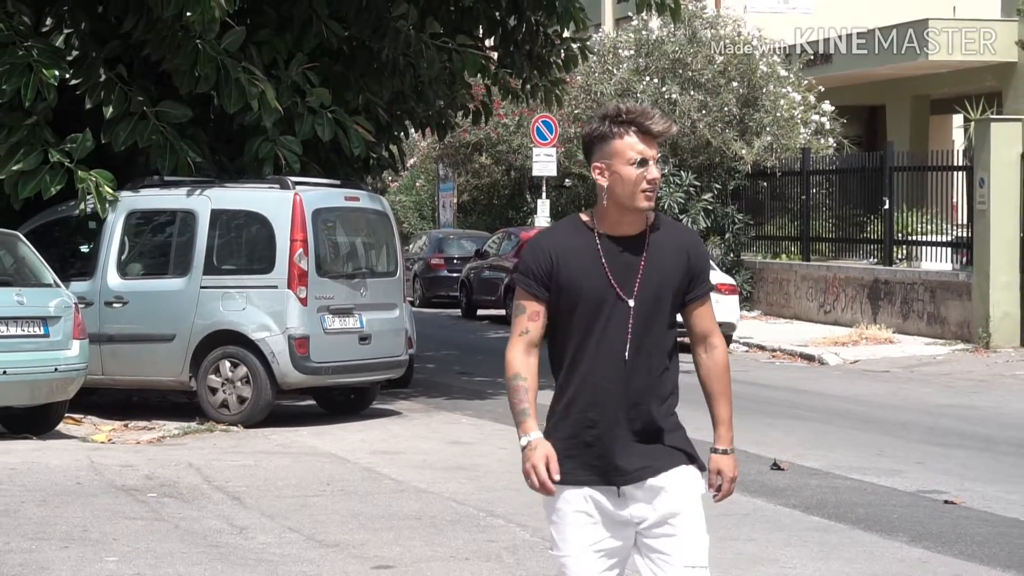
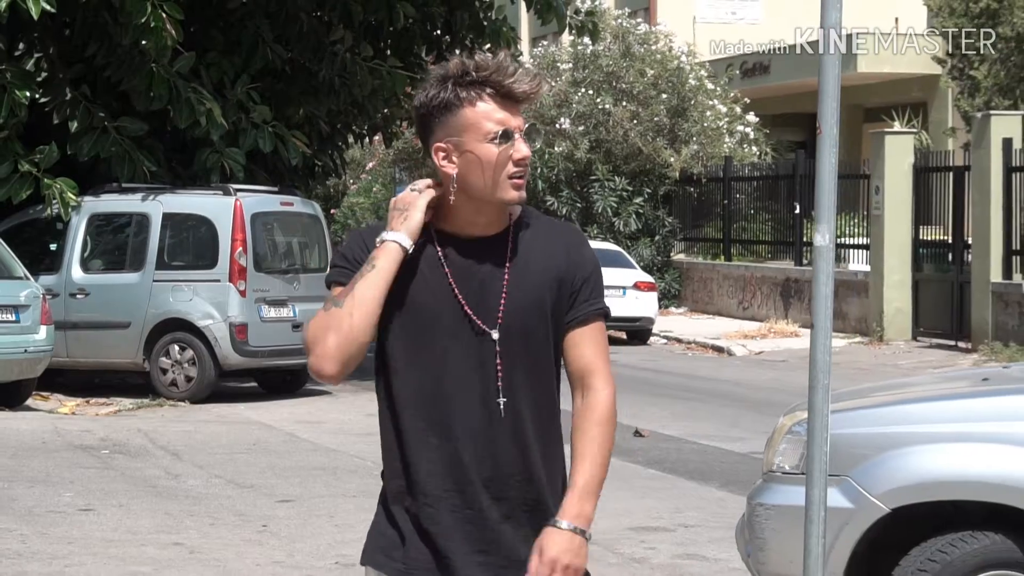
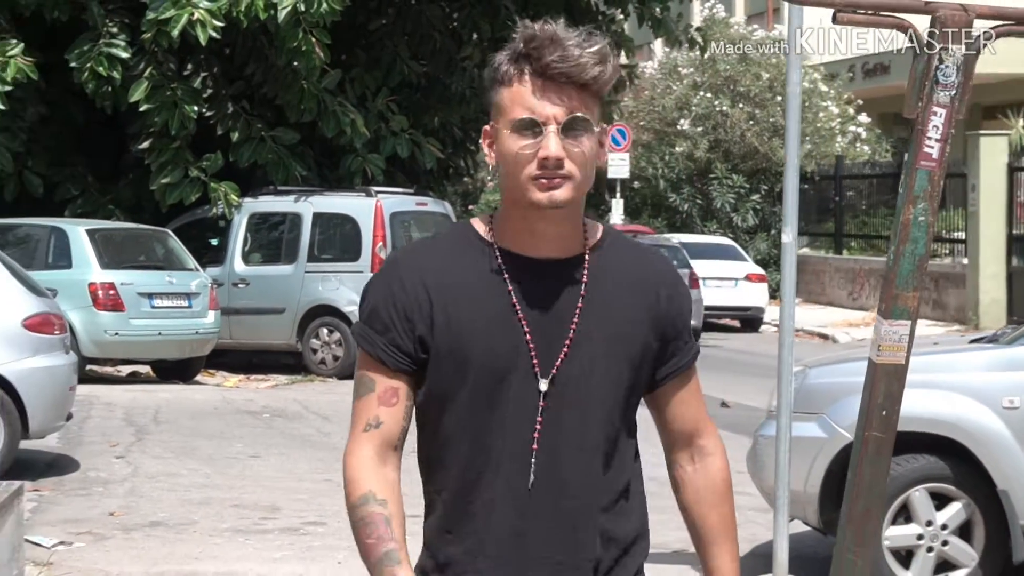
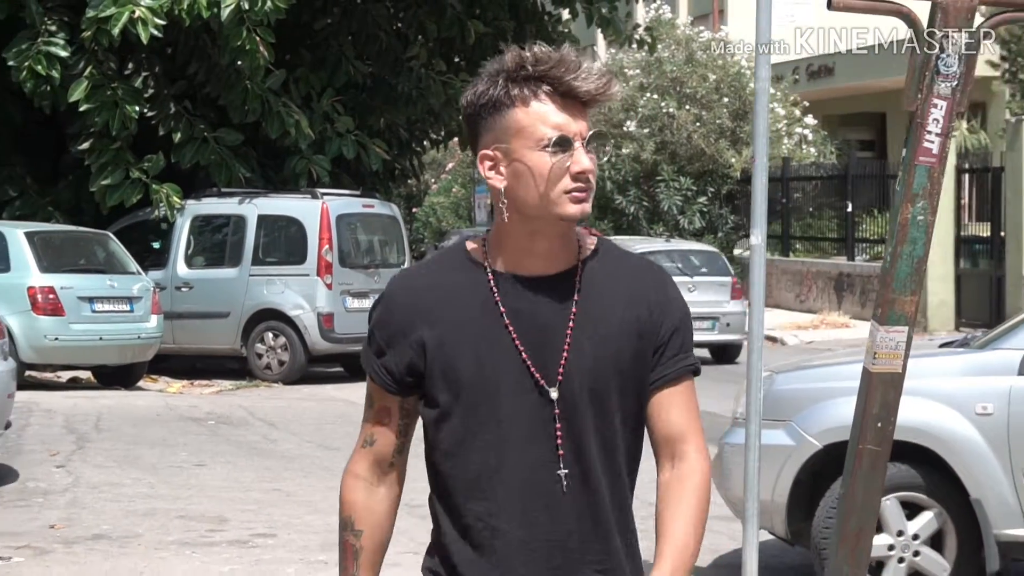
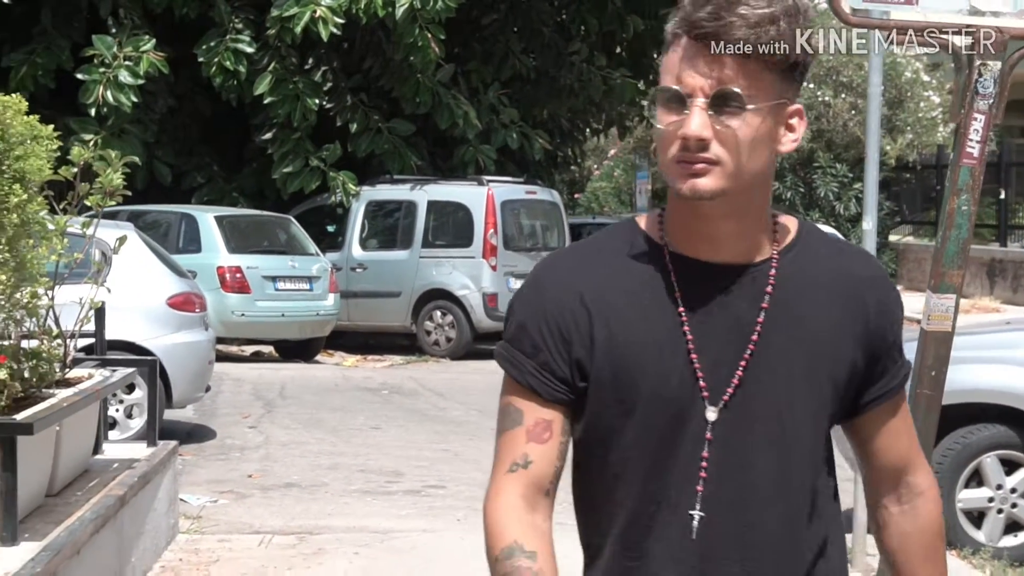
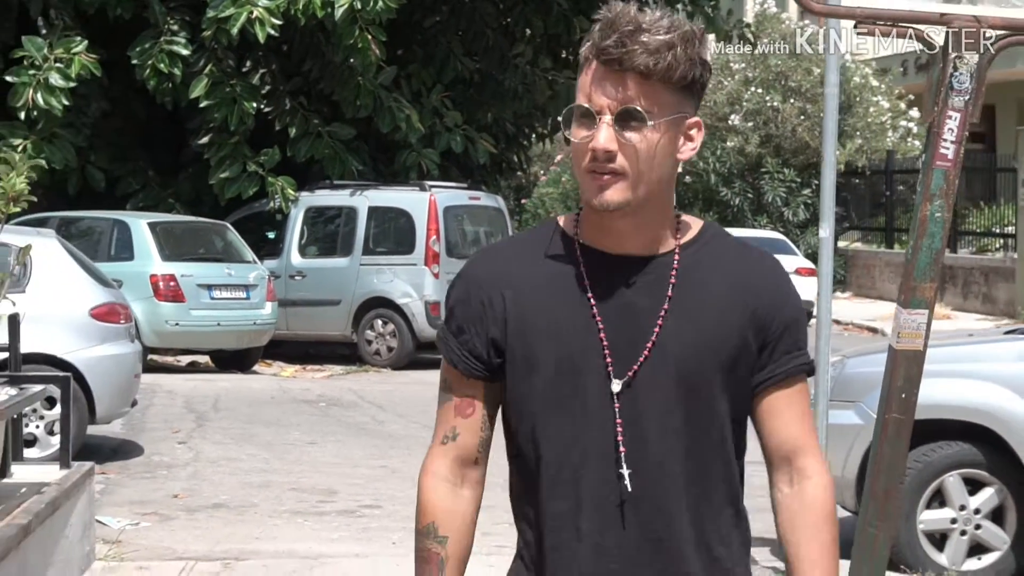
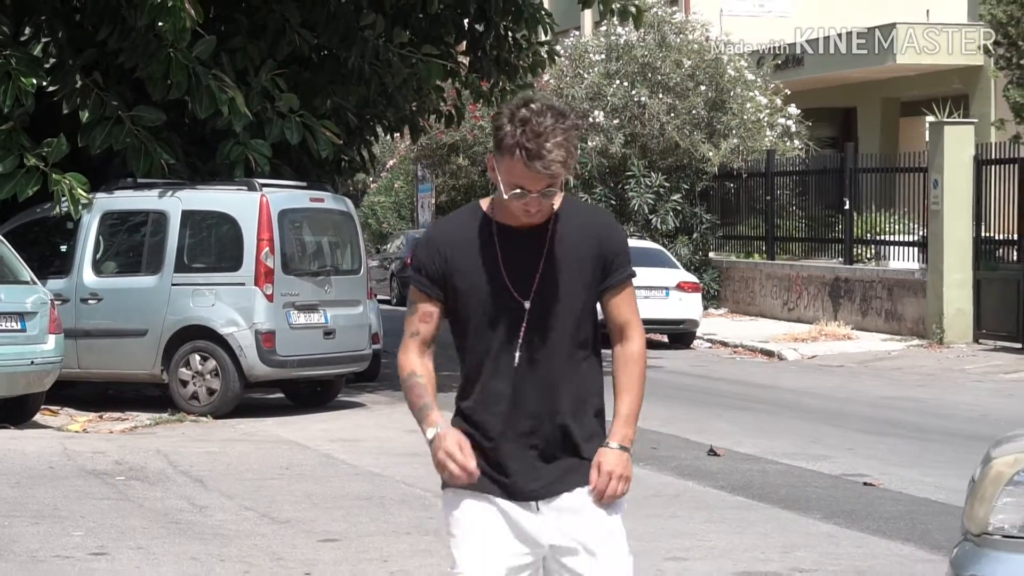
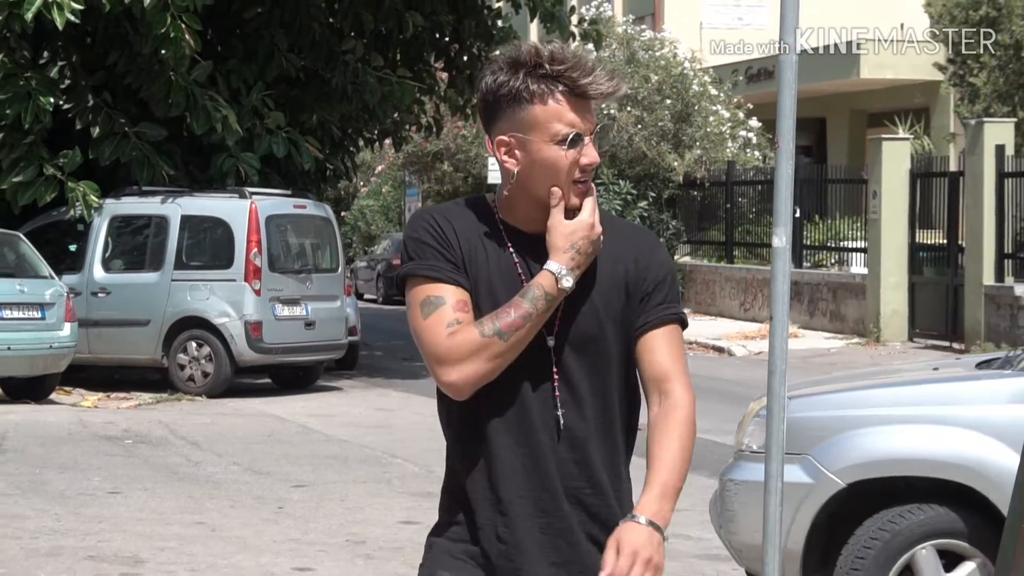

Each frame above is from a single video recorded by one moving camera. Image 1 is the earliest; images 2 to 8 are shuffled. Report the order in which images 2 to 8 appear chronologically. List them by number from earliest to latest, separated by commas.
7, 2, 8, 4, 3, 6, 5
